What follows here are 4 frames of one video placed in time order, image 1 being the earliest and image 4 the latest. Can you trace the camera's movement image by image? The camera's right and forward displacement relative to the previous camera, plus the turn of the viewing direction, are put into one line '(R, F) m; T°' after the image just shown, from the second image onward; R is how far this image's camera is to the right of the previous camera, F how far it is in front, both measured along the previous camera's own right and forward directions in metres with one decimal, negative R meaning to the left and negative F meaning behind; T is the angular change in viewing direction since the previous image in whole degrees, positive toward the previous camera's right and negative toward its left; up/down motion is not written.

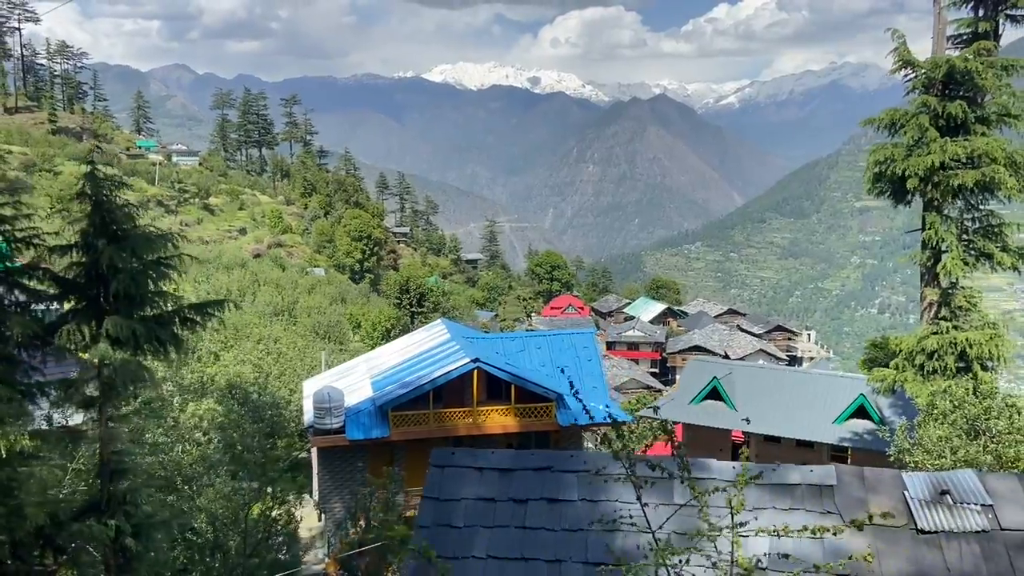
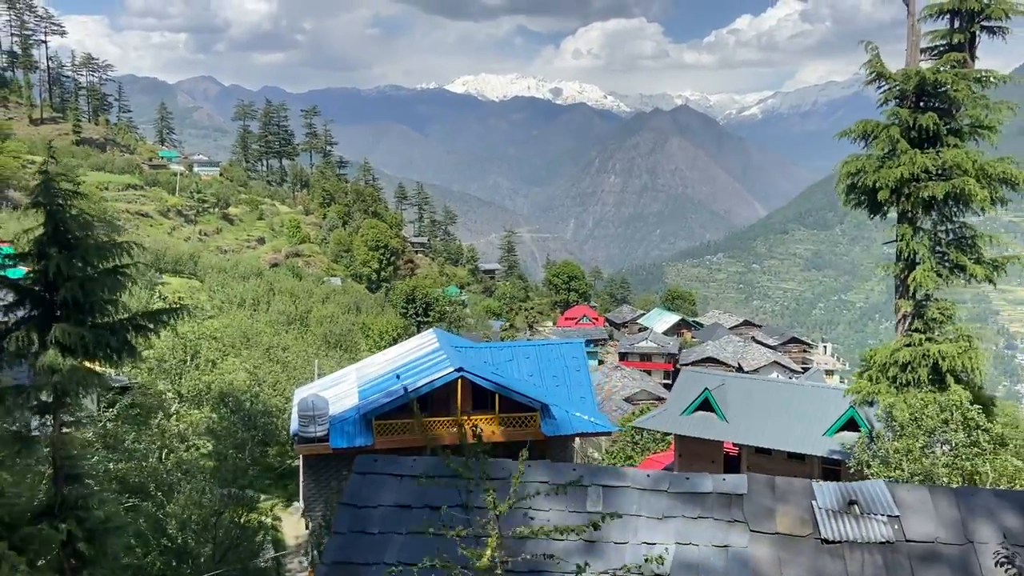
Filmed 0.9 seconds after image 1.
(+0.7, -0.1) m; -1°
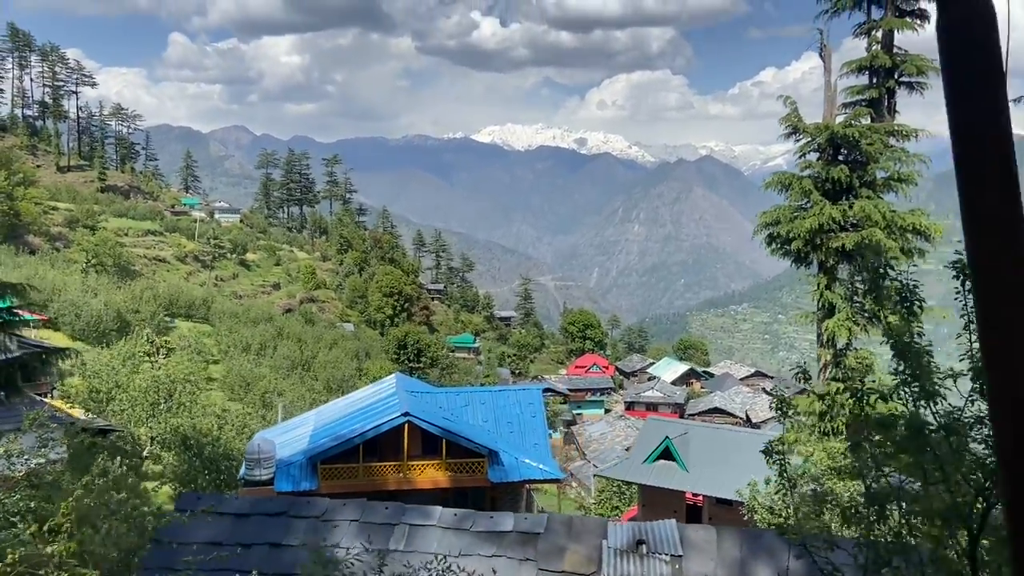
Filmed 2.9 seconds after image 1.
(+1.4, -0.2) m; -1°
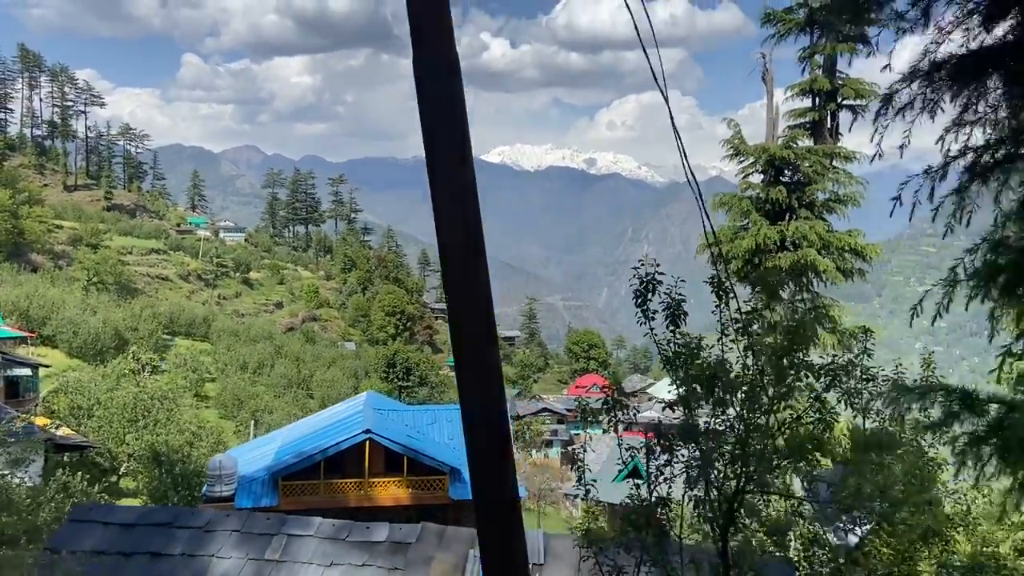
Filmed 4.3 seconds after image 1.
(+0.9, -0.2) m; 0°
